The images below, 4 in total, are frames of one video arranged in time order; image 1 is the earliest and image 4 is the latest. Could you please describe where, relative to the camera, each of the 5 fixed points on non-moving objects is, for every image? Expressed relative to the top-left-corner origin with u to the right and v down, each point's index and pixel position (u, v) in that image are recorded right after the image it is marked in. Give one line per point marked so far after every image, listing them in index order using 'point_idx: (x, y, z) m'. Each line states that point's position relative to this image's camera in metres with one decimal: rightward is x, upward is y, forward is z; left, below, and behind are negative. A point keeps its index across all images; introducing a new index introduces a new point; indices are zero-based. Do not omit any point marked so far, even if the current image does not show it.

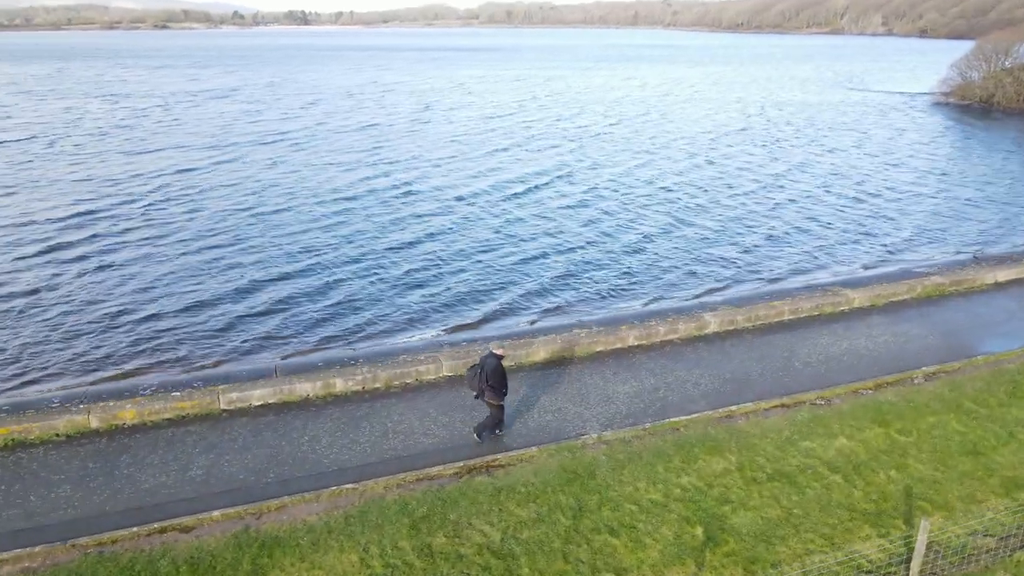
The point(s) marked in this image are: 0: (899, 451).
0: (+3.6, -1.5, +7.1) m
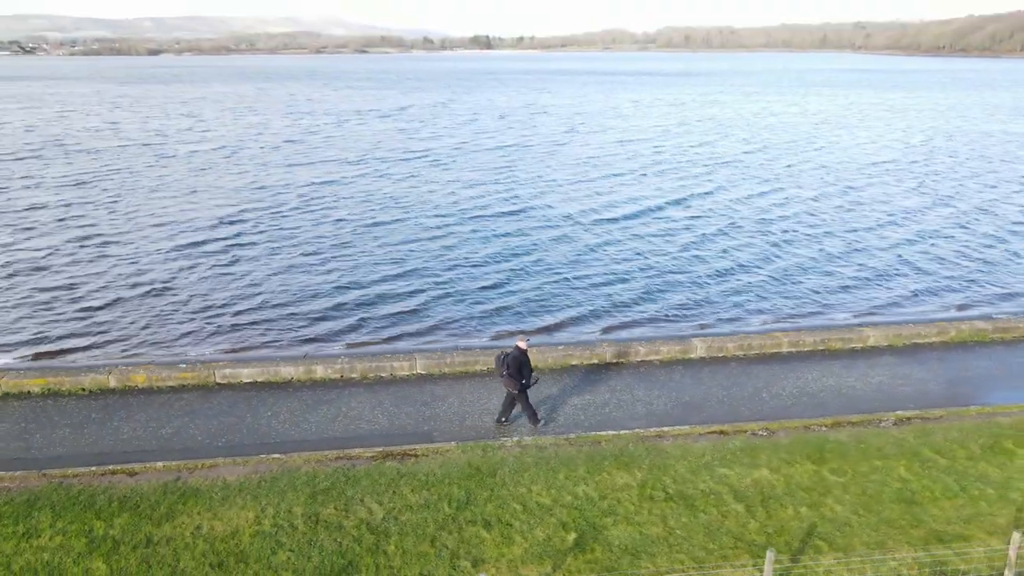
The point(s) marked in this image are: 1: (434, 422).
0: (+2.8, -1.8, +6.8) m
1: (-0.8, -1.4, +7.9) m
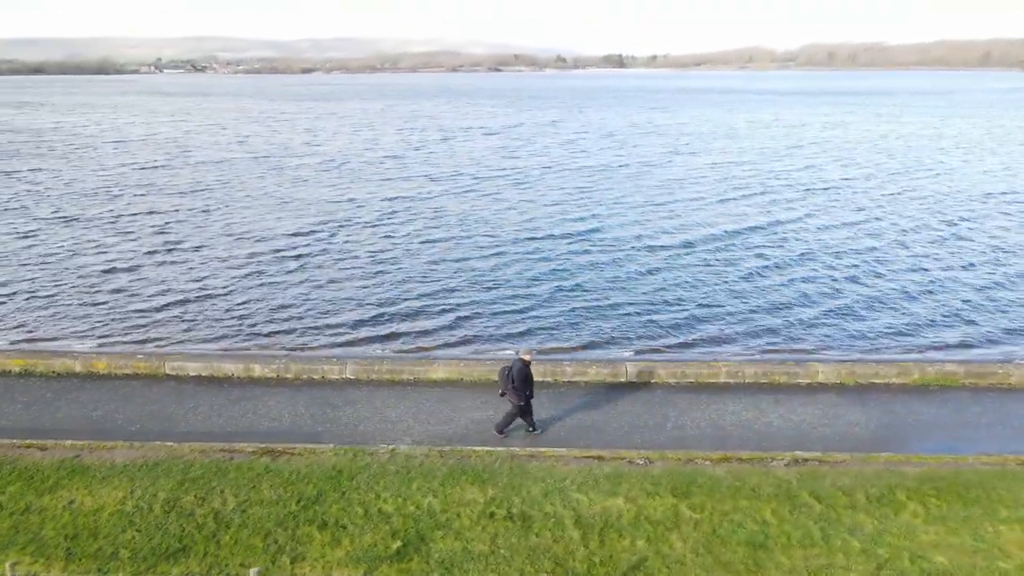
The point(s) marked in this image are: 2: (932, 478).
0: (+1.4, -2.1, +6.6) m
1: (-2.0, -1.5, +8.3) m
2: (+3.9, -1.8, +7.0) m
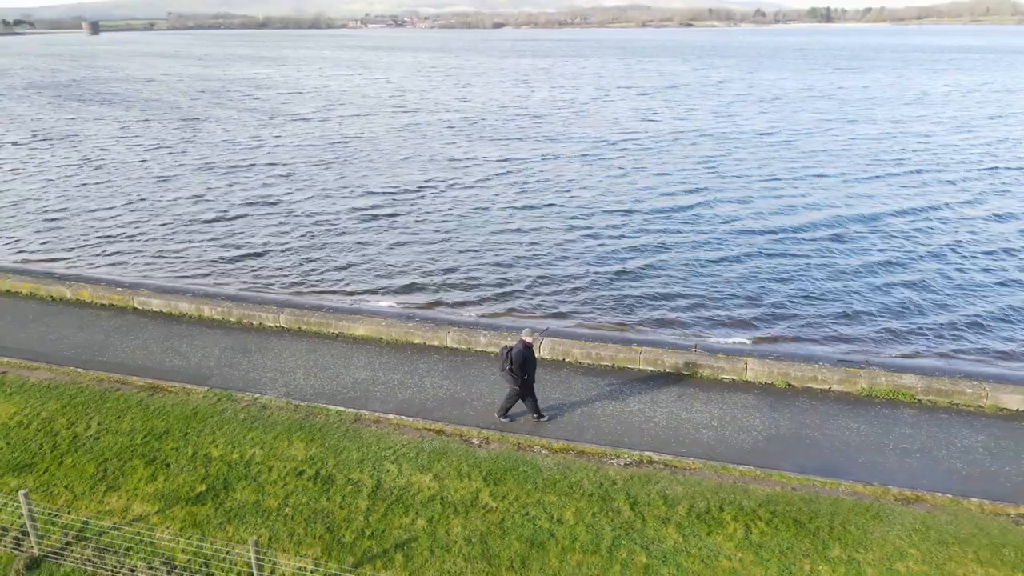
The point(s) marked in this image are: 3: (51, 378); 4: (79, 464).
0: (-0.4, -1.8, +6.3) m
1: (-3.2, -0.9, +8.7) m
2: (+2.2, -1.7, +6.1) m
3: (-5.1, -1.0, +8.4) m
4: (-4.0, -1.6, +7.0) m
